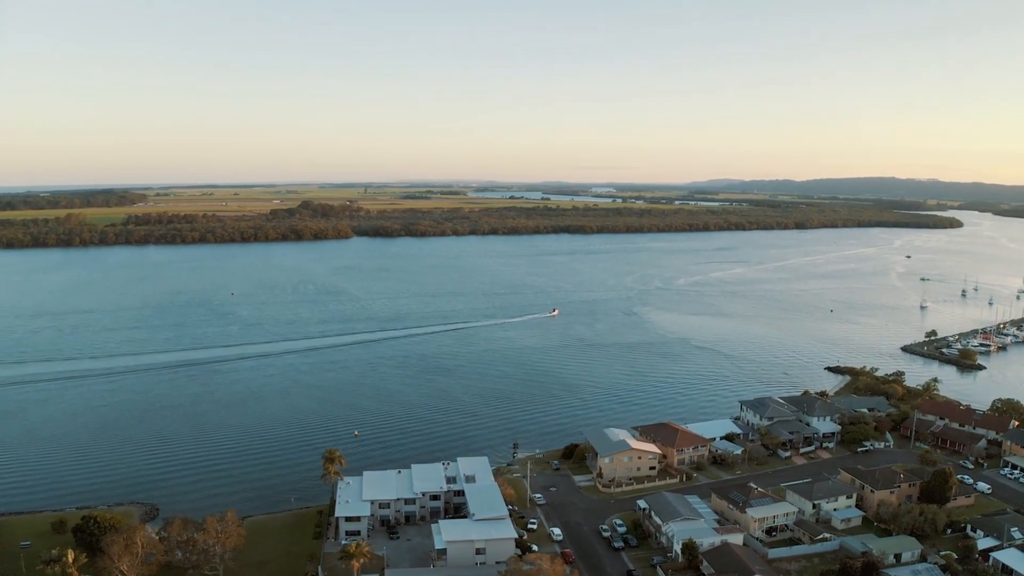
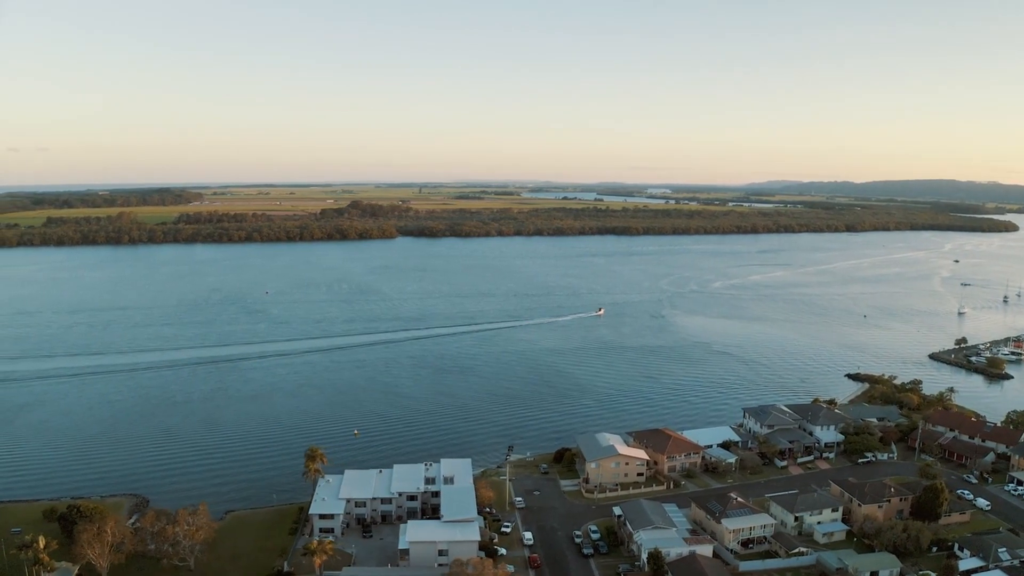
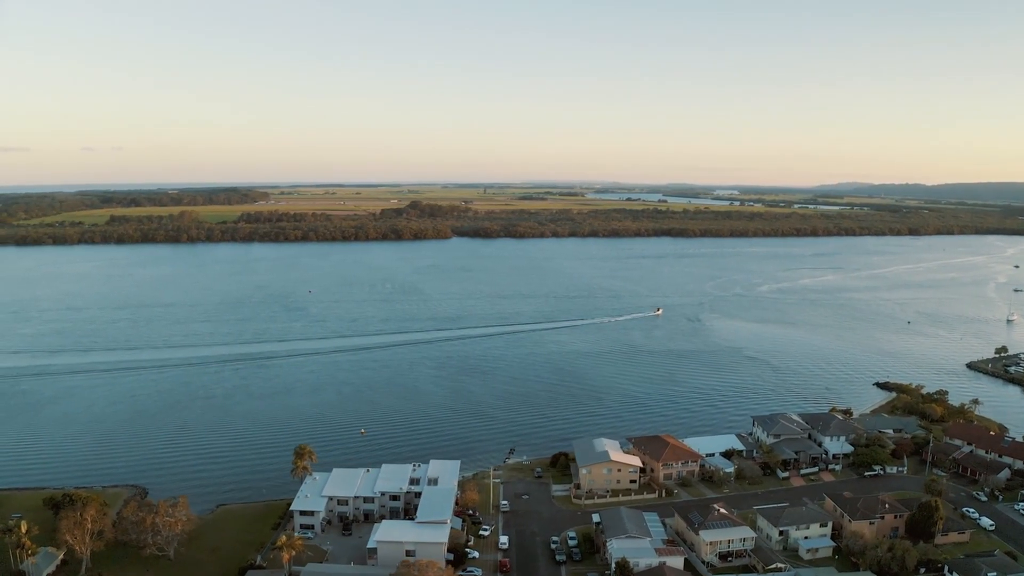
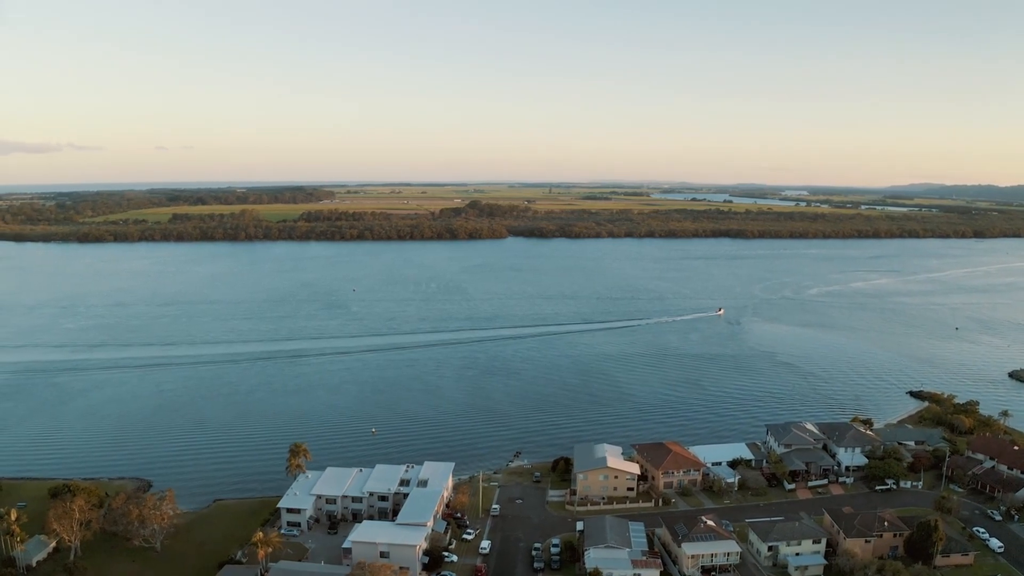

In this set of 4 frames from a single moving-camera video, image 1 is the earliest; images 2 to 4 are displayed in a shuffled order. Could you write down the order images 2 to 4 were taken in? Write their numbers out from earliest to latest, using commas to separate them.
2, 3, 4
